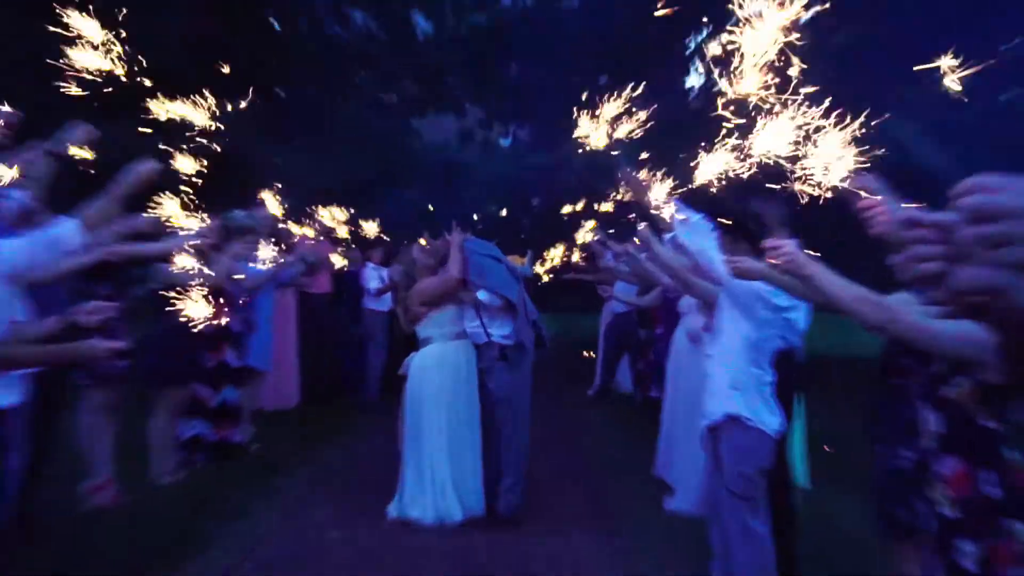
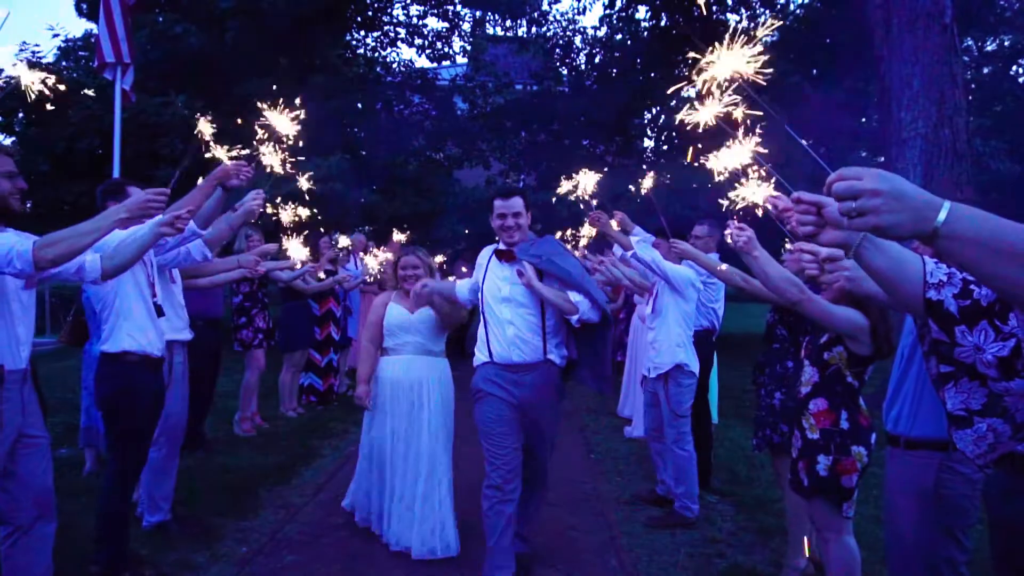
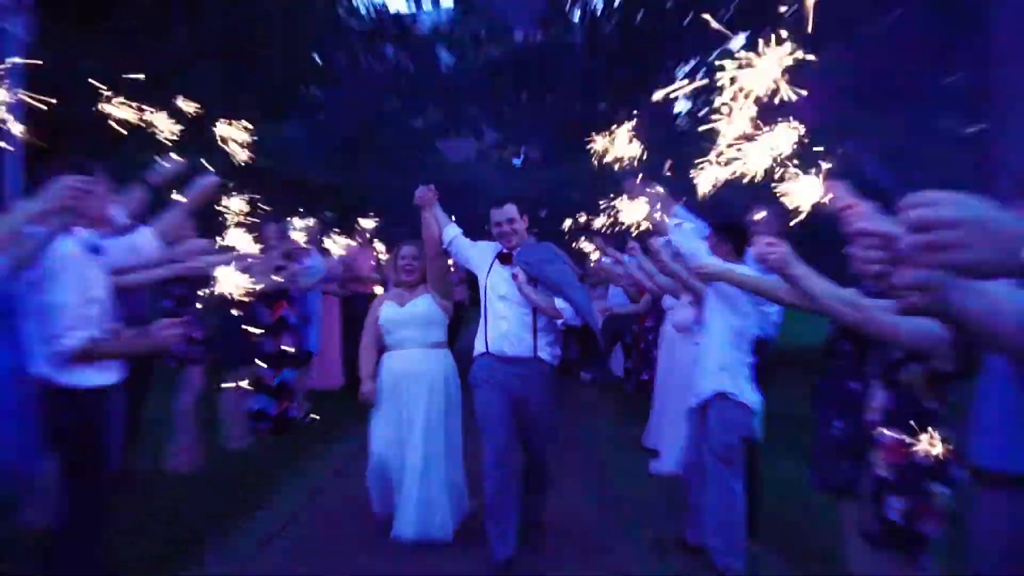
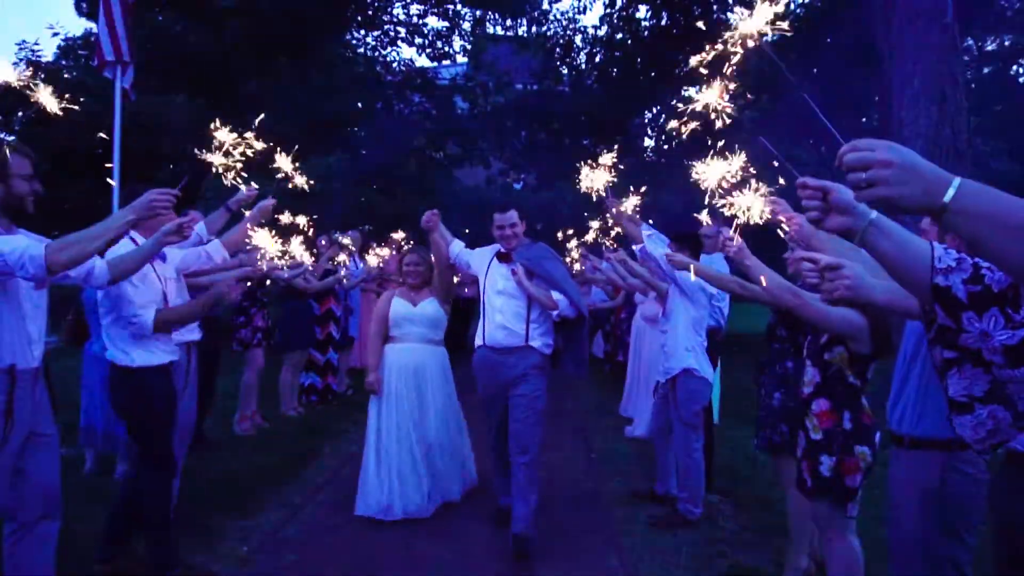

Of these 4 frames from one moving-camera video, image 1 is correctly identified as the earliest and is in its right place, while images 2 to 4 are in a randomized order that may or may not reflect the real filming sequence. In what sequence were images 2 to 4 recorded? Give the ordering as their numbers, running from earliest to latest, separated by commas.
3, 4, 2
